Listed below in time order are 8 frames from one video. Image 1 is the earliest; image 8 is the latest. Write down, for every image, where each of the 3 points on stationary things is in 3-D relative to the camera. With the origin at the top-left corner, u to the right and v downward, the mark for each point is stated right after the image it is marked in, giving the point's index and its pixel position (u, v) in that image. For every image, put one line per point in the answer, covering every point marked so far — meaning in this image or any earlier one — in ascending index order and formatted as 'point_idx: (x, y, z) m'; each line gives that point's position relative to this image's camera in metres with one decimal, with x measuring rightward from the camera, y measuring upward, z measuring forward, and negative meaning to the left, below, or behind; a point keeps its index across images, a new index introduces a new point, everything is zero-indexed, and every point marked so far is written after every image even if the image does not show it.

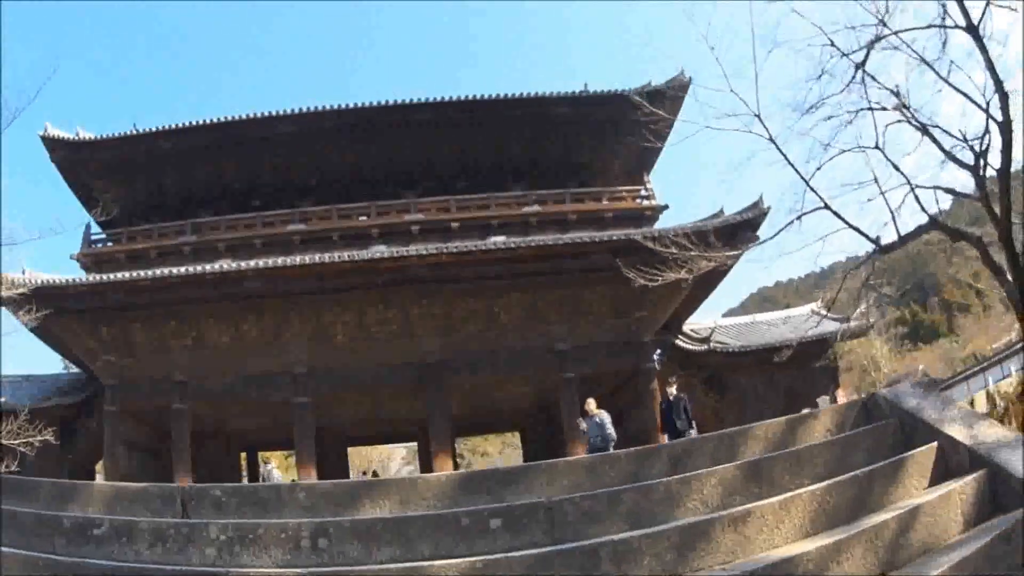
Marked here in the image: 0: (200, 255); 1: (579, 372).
0: (-6.6, +0.7, +14.6) m
1: (+1.3, -1.6, +13.6) m
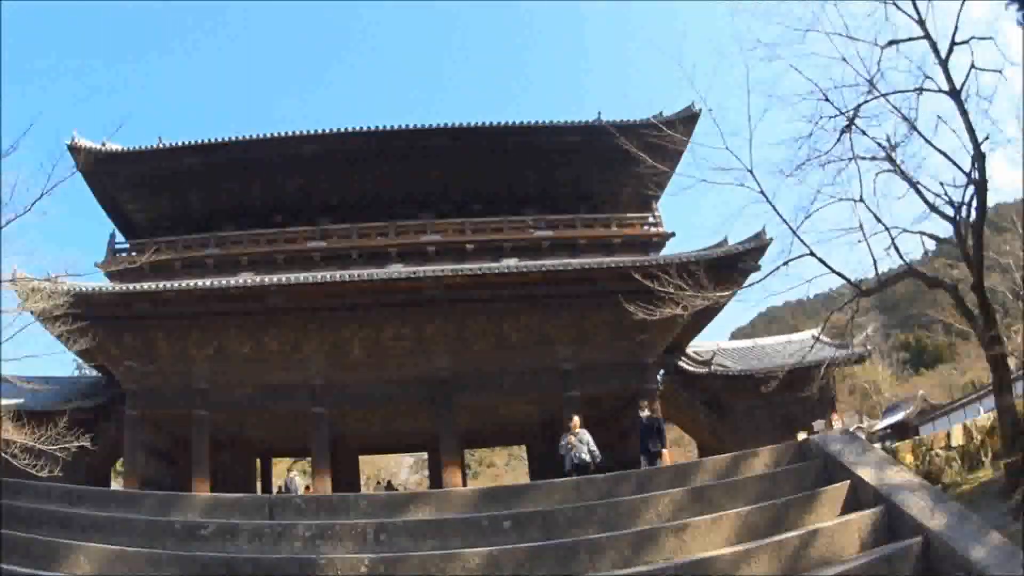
0: (-6.3, +0.4, +15.4) m
1: (+1.5, -2.0, +14.2) m
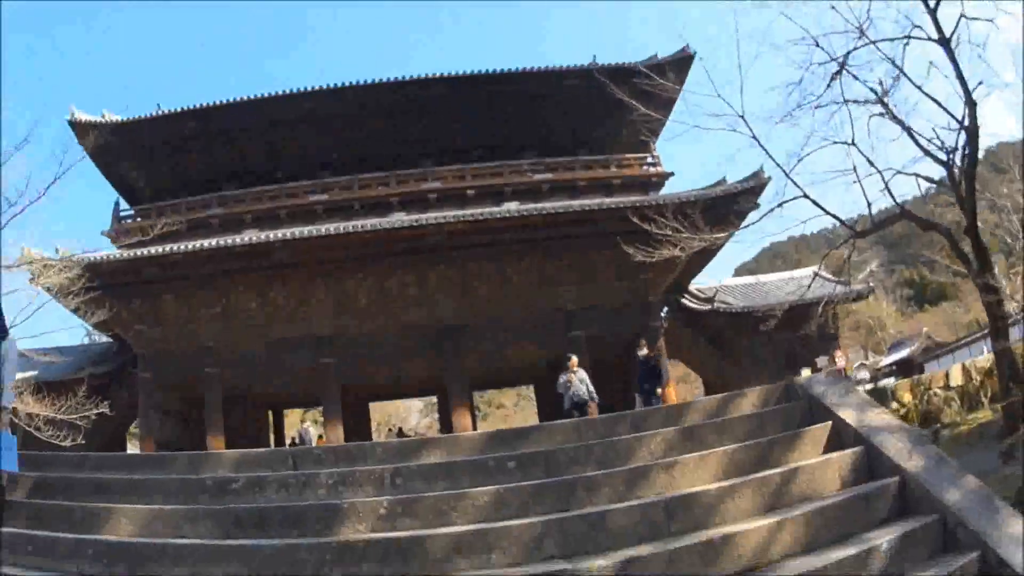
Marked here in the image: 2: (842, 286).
0: (-6.3, +1.4, +15.5) m
1: (+1.6, -0.9, +14.5) m
2: (+7.8, 0.0, +16.7) m
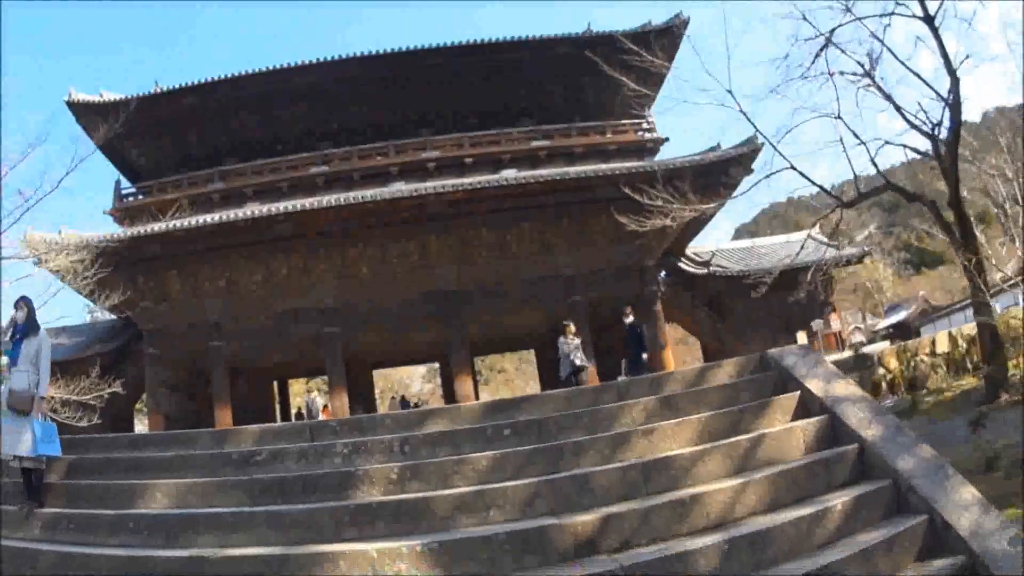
0: (-6.3, +2.0, +15.7) m
1: (+1.6, -0.2, +14.8) m
2: (+7.8, +0.9, +16.9) m
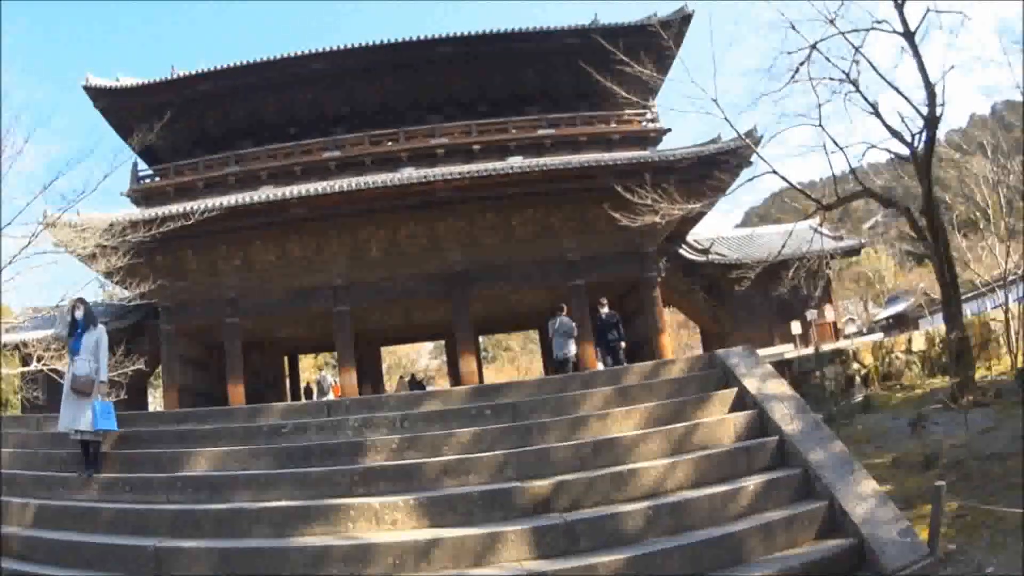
0: (-6.2, +2.5, +16.2) m
1: (+1.6, +0.1, +15.3) m
2: (+7.9, +1.2, +17.4) m
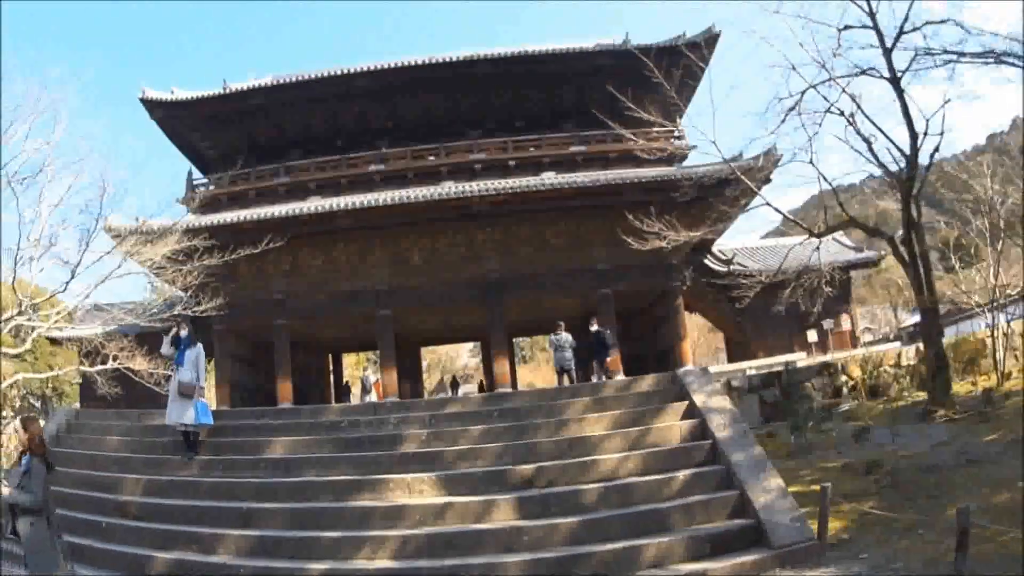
0: (-5.4, +2.4, +17.6) m
1: (+2.3, -0.1, +16.3) m
2: (+8.7, +0.9, +18.0) m
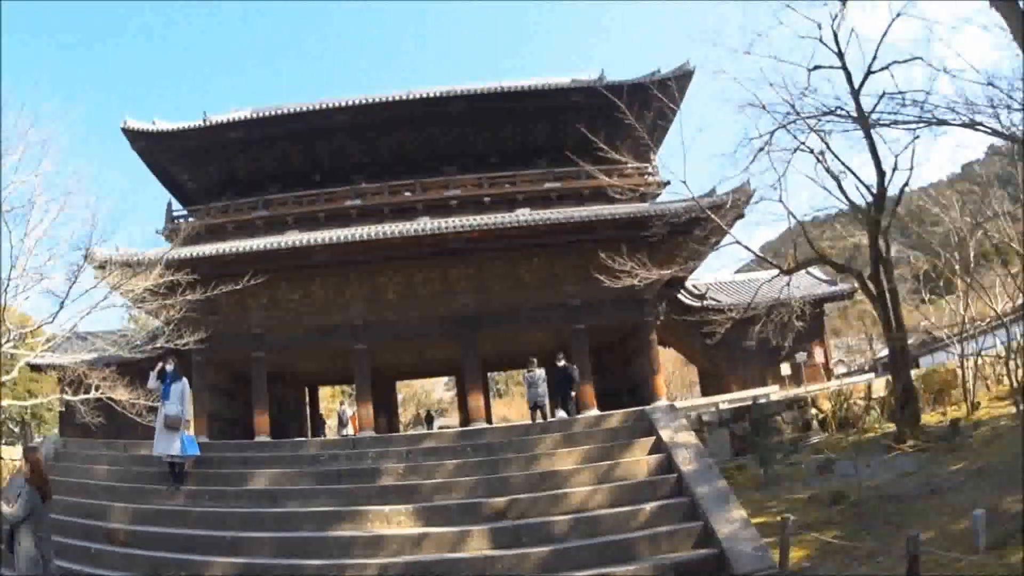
0: (-6.0, +1.6, +17.8) m
1: (+1.8, -0.9, +16.6) m
2: (+8.1, -0.1, +18.5) m
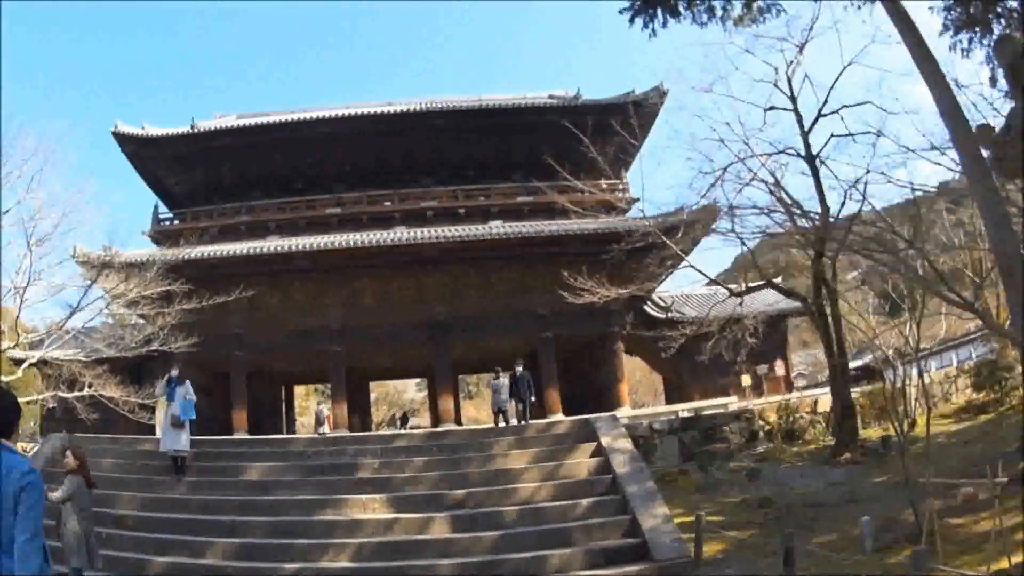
0: (-6.7, +1.5, +18.3) m
1: (+1.1, -1.1, +17.4) m
2: (+7.3, -0.5, +19.5) m
